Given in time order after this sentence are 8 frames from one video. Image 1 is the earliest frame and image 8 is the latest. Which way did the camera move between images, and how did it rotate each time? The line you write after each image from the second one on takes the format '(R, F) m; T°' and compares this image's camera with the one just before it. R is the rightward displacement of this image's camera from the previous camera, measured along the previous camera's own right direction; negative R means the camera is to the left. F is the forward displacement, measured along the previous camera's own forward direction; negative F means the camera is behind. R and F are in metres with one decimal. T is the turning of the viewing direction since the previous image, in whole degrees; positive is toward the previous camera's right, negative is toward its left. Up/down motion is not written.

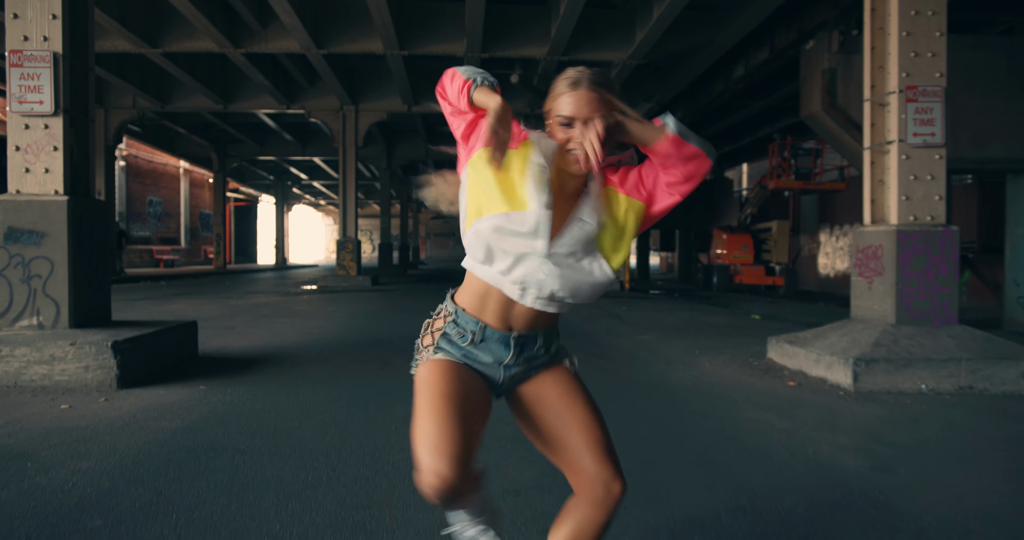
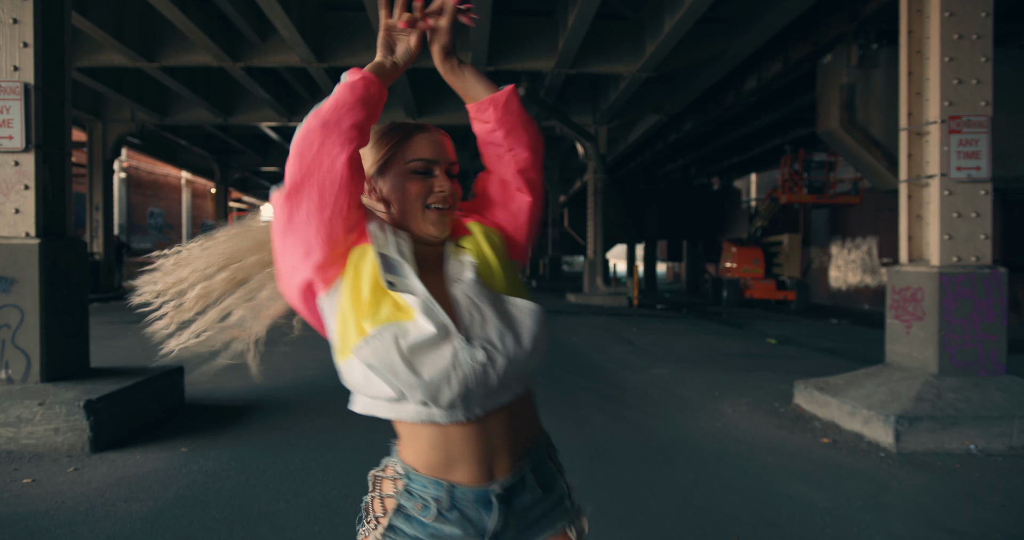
(0.0, +0.4) m; 0°
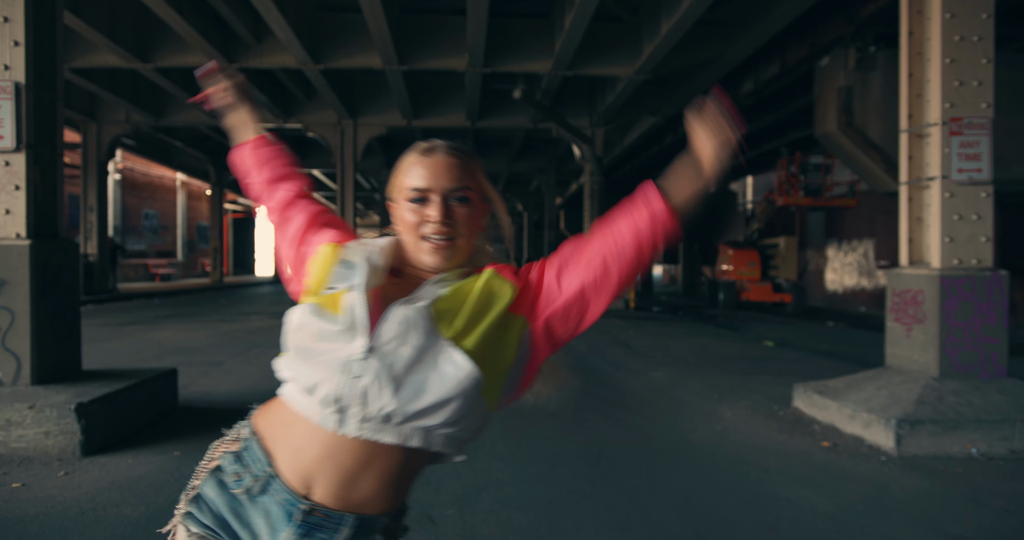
(0.0, +0.1) m; 0°
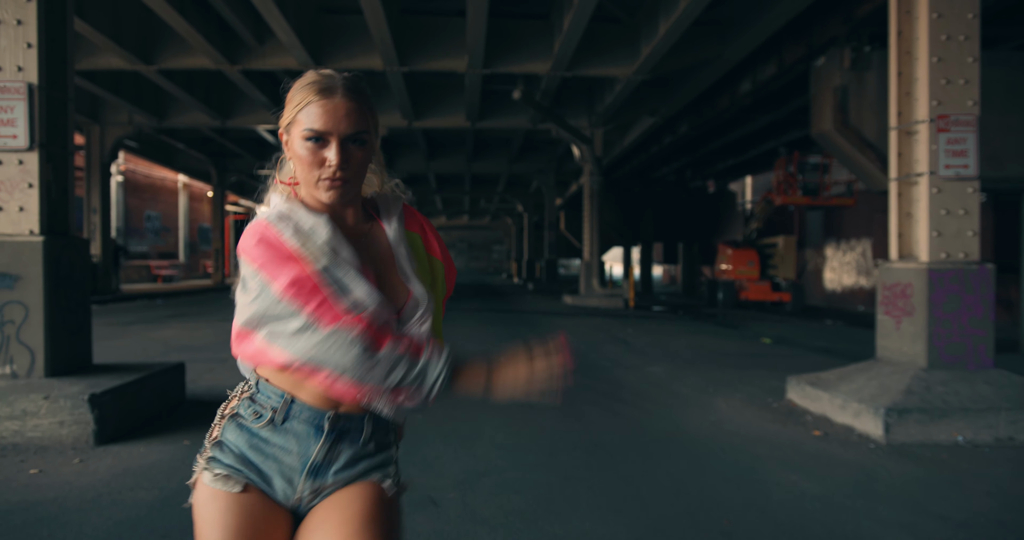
(0.0, -0.1) m; 0°
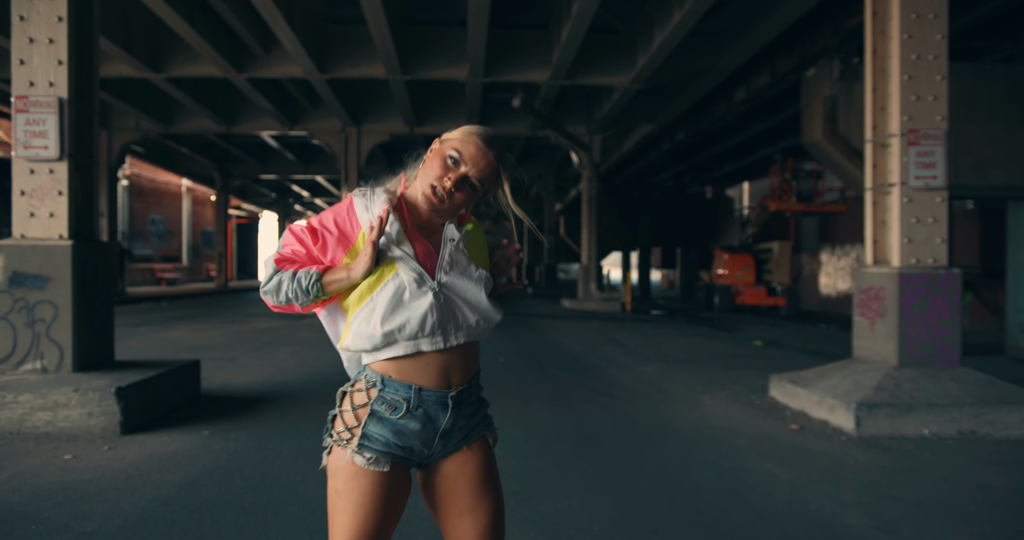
(0.0, -0.3) m; 0°
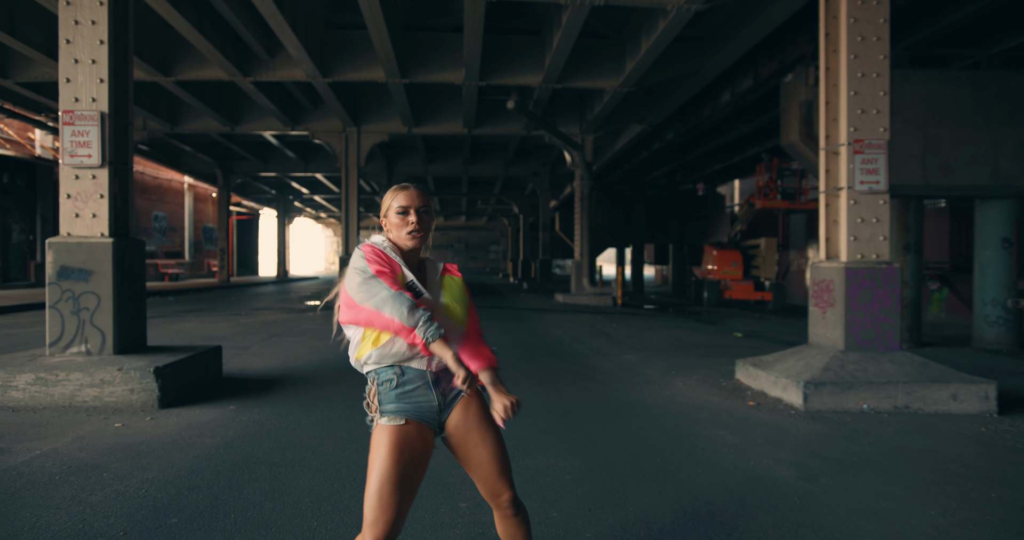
(0.0, -0.7) m; 0°
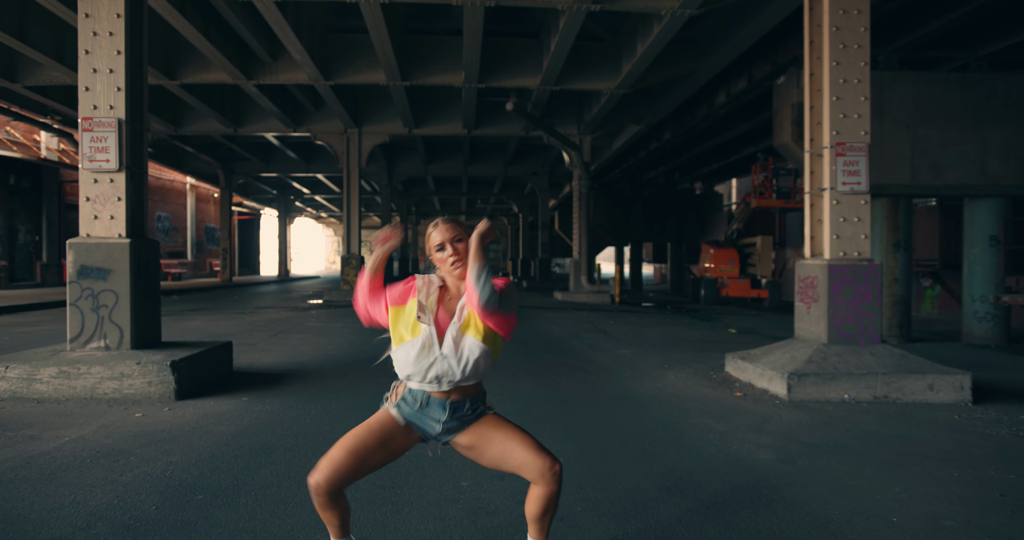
(0.0, -0.3) m; 0°
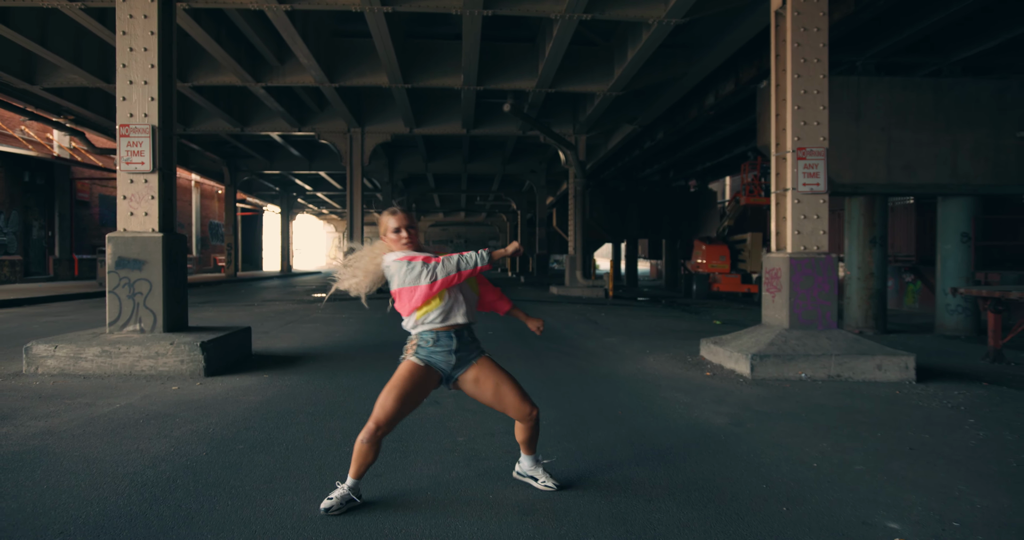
(+0.1, -0.7) m; 0°
